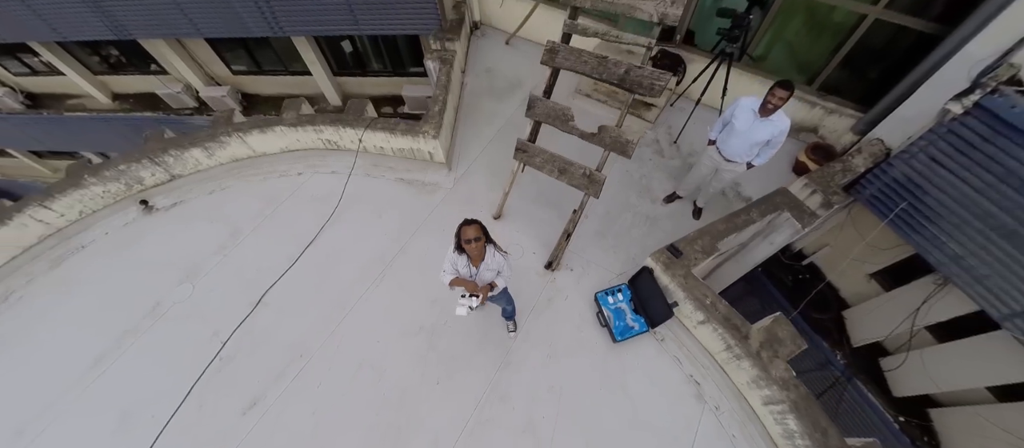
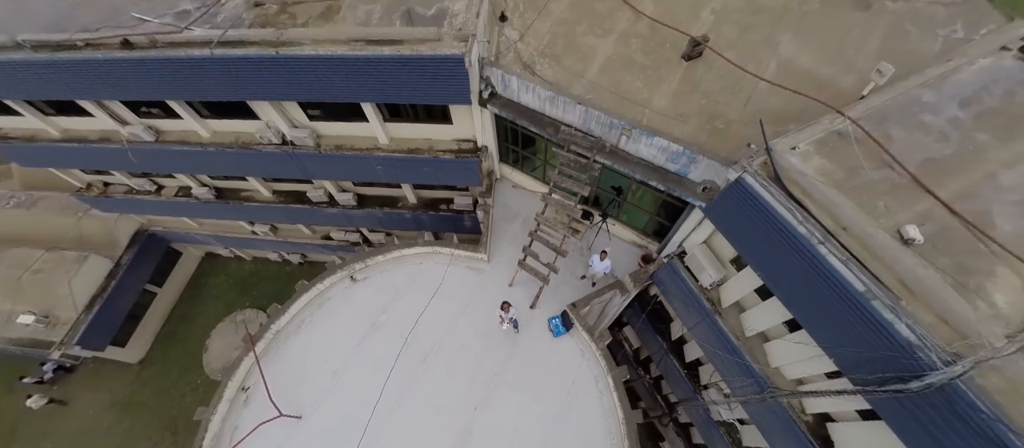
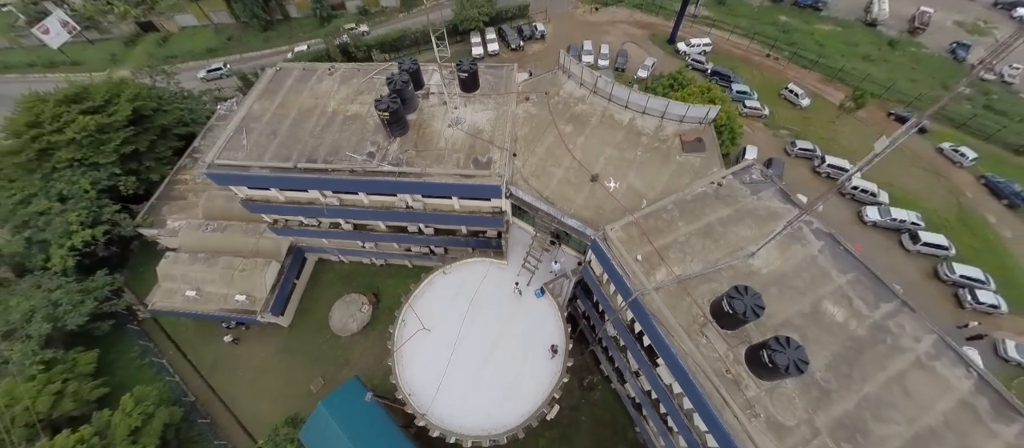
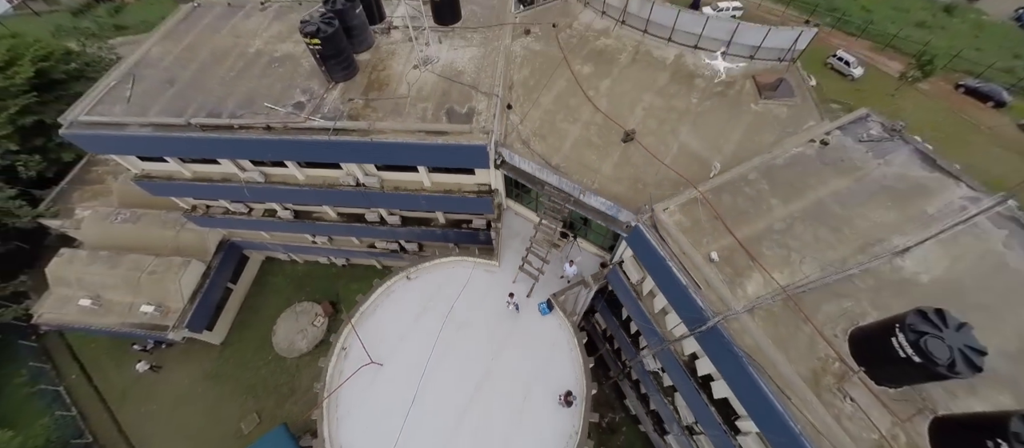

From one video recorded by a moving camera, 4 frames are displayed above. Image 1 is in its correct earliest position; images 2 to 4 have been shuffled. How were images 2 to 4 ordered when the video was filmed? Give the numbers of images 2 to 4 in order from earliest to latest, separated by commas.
2, 4, 3
